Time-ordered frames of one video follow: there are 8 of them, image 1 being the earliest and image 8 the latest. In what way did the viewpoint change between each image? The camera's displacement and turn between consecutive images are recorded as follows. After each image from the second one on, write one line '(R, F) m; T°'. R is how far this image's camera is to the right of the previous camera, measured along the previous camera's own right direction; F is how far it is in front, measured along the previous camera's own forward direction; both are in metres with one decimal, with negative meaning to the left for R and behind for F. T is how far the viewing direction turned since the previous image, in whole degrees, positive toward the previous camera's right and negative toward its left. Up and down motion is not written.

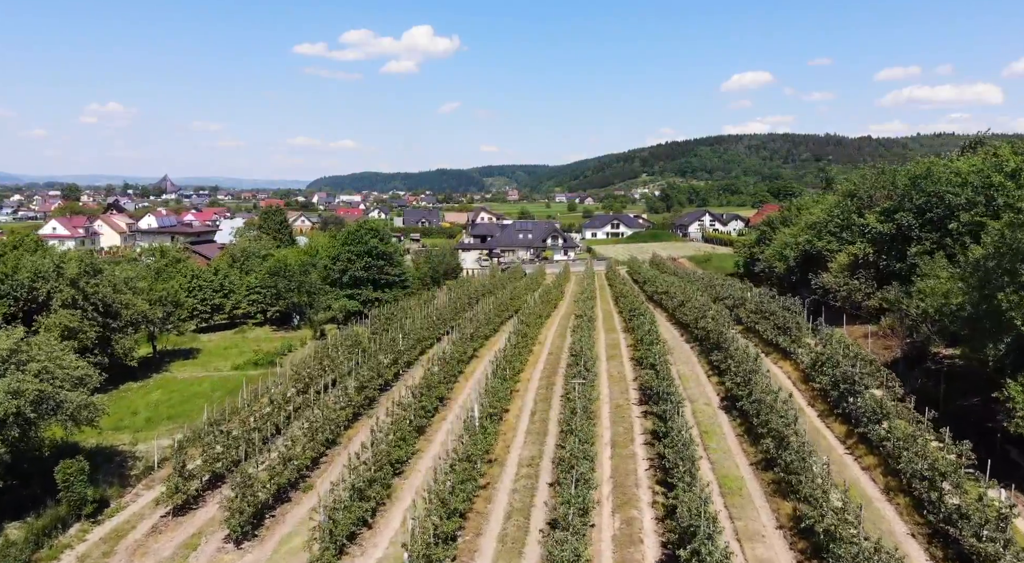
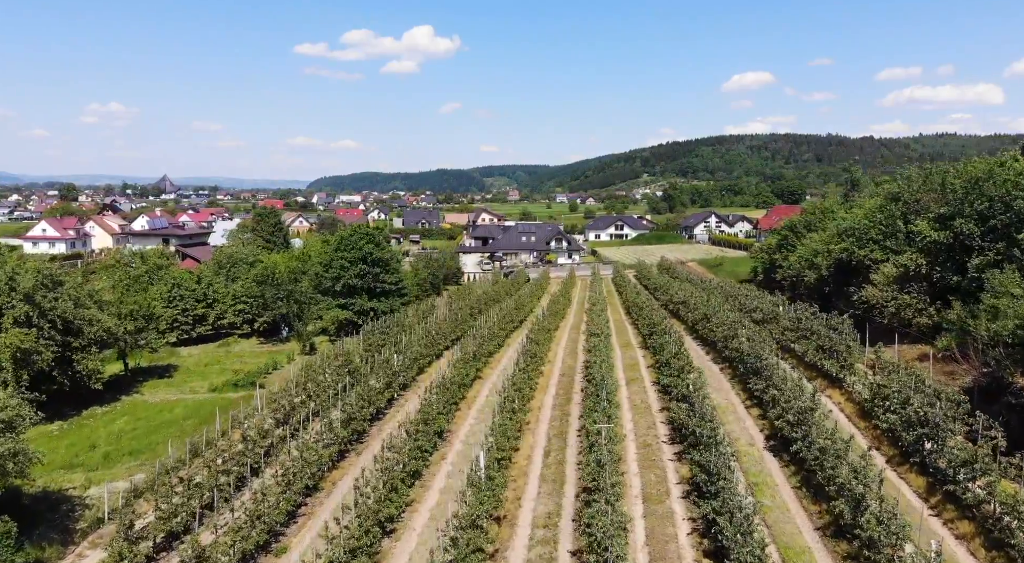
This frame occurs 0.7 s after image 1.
(-0.3, +3.0) m; 0°
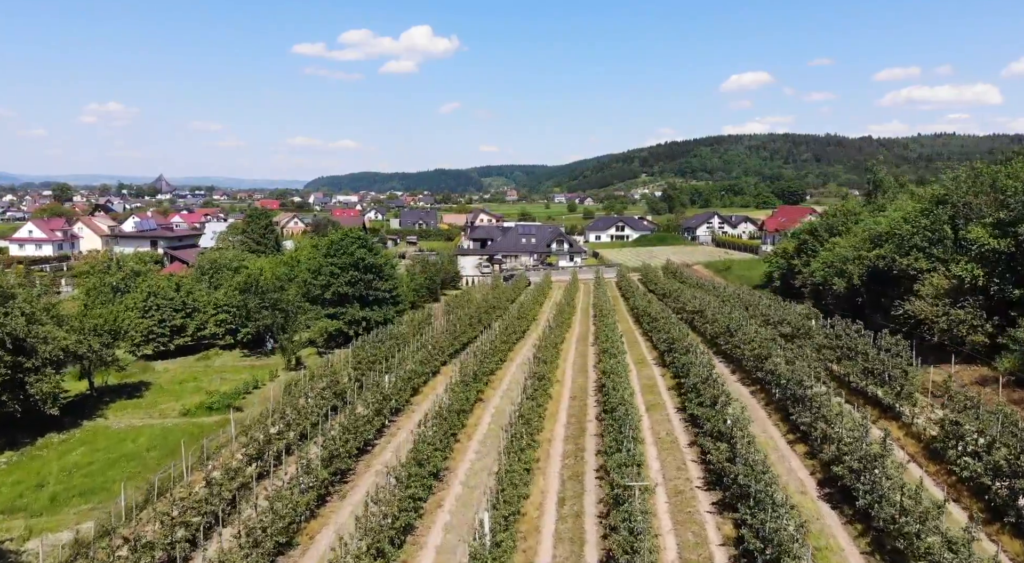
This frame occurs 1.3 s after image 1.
(-0.2, +2.7) m; 0°
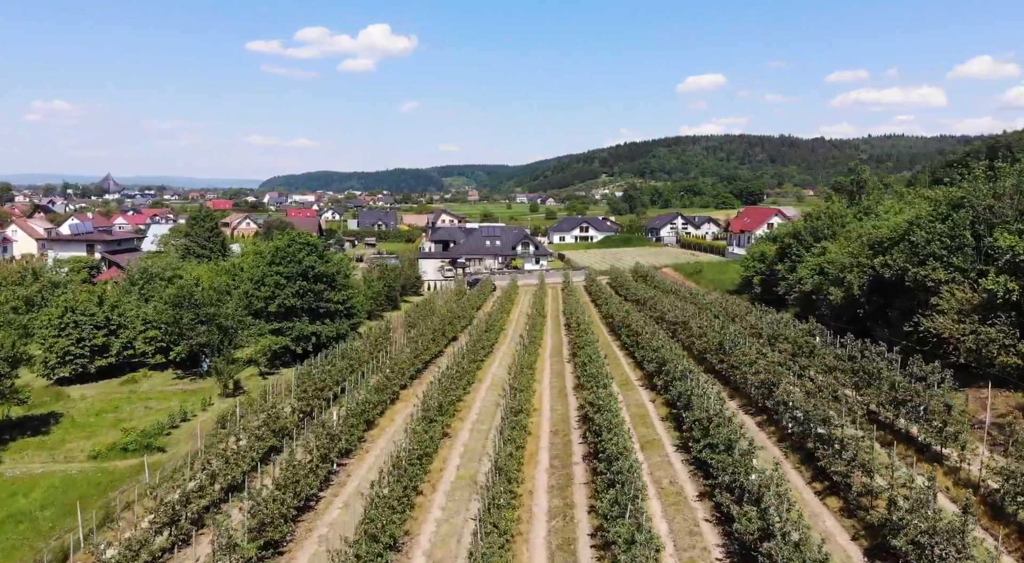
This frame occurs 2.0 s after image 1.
(-0.3, +3.2) m; +3°
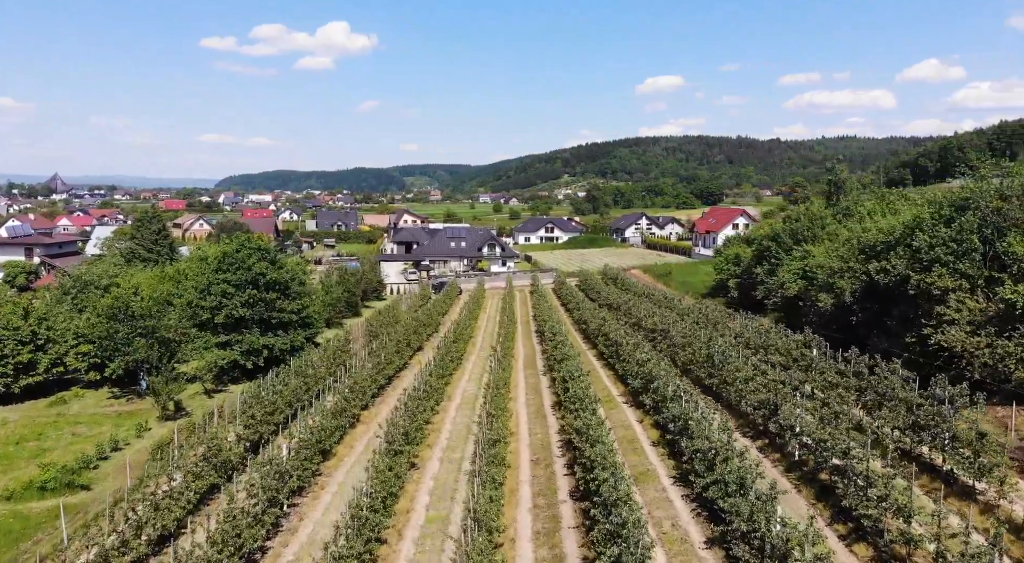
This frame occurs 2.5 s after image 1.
(-0.3, +2.2) m; +3°
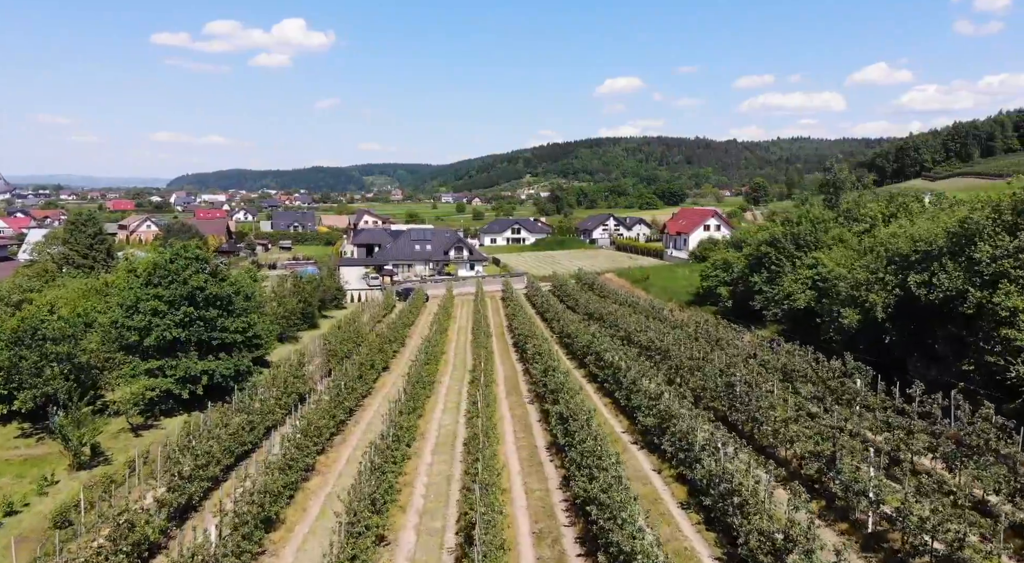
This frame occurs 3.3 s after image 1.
(-0.7, +3.7) m; +3°
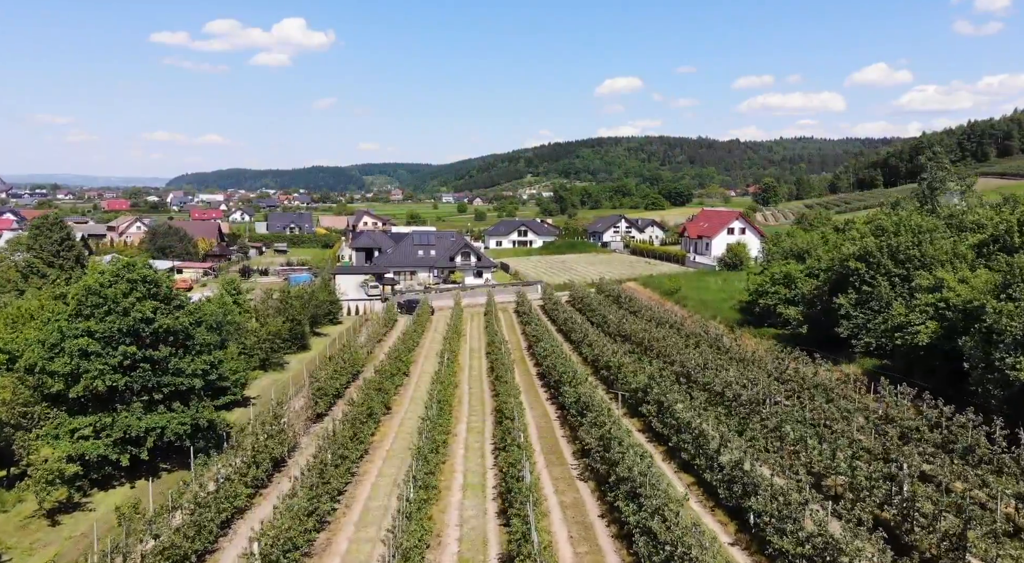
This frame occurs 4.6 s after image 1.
(-1.2, +6.2) m; 0°
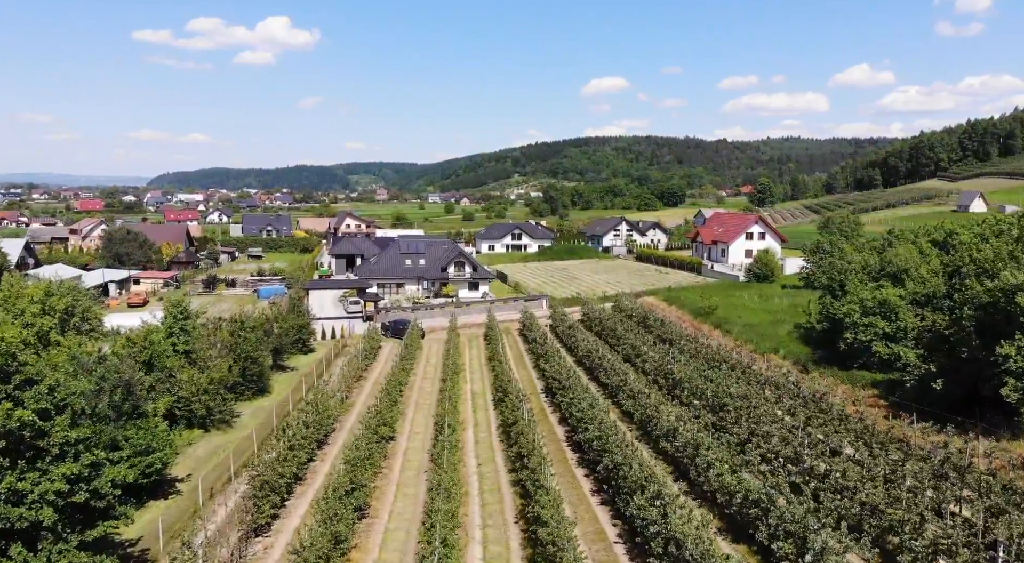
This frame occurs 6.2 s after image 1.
(-1.3, +8.2) m; +1°
